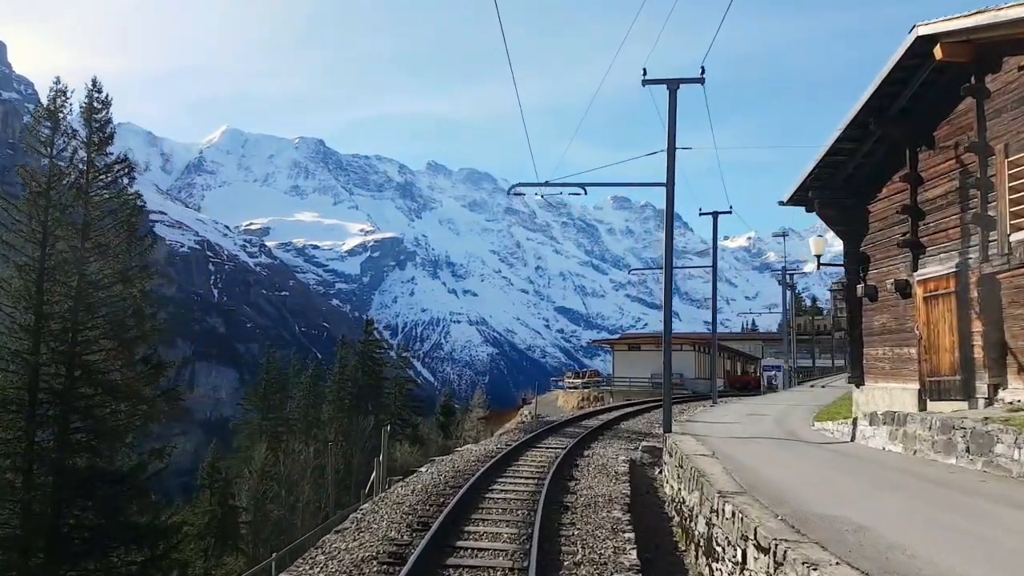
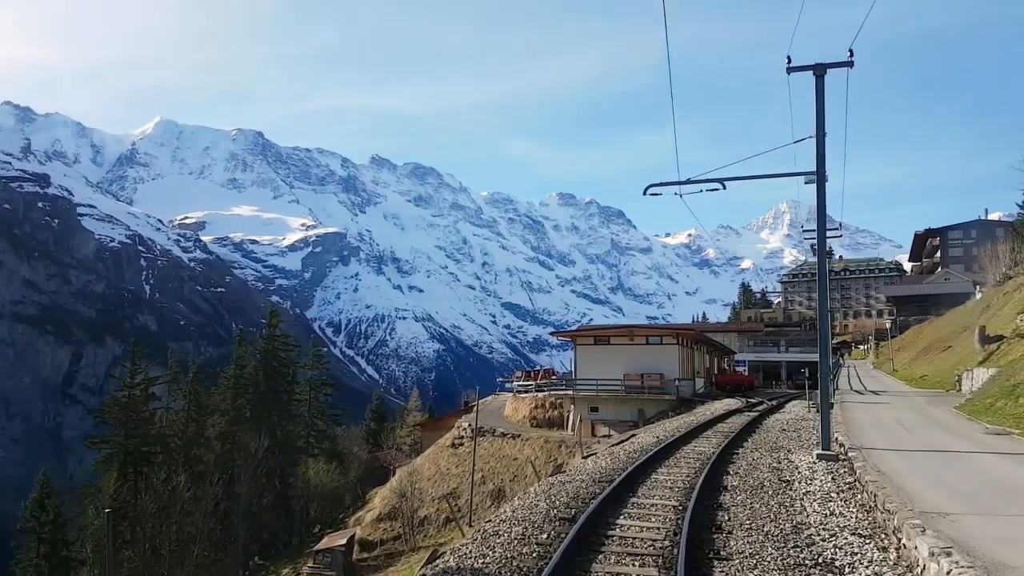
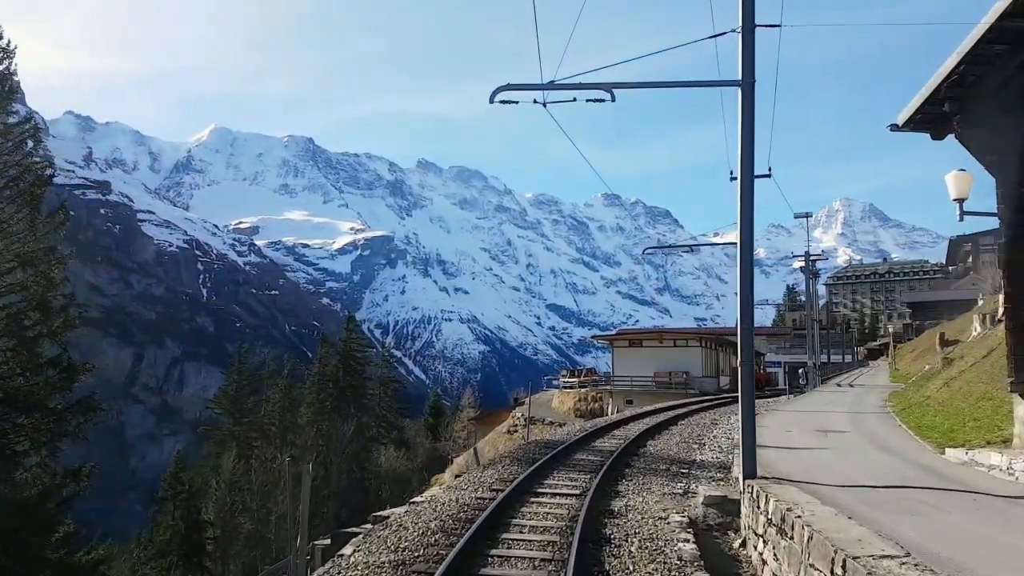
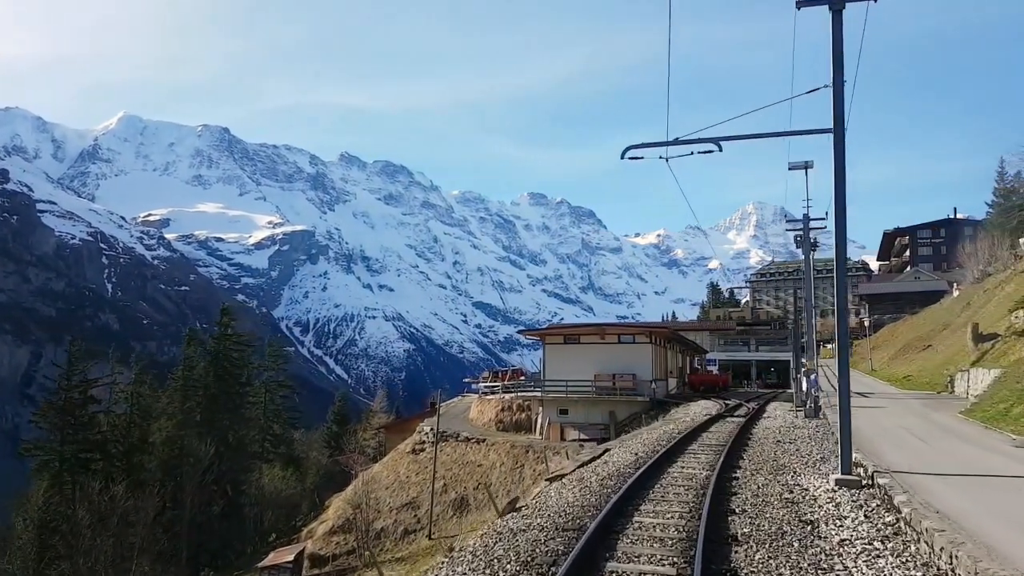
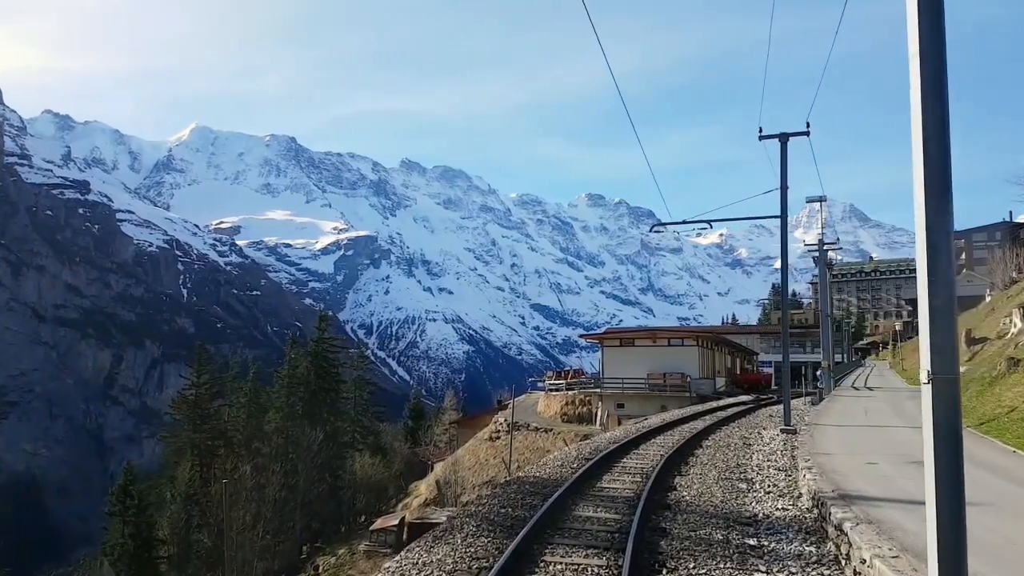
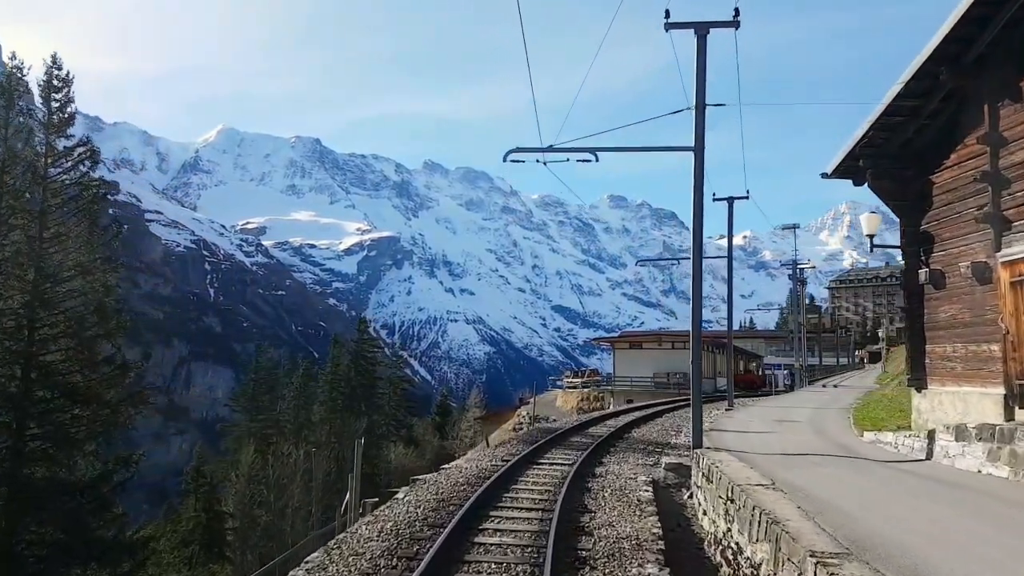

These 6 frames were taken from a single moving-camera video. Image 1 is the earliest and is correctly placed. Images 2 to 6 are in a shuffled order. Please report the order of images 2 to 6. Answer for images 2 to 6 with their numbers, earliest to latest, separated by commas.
6, 3, 5, 2, 4
